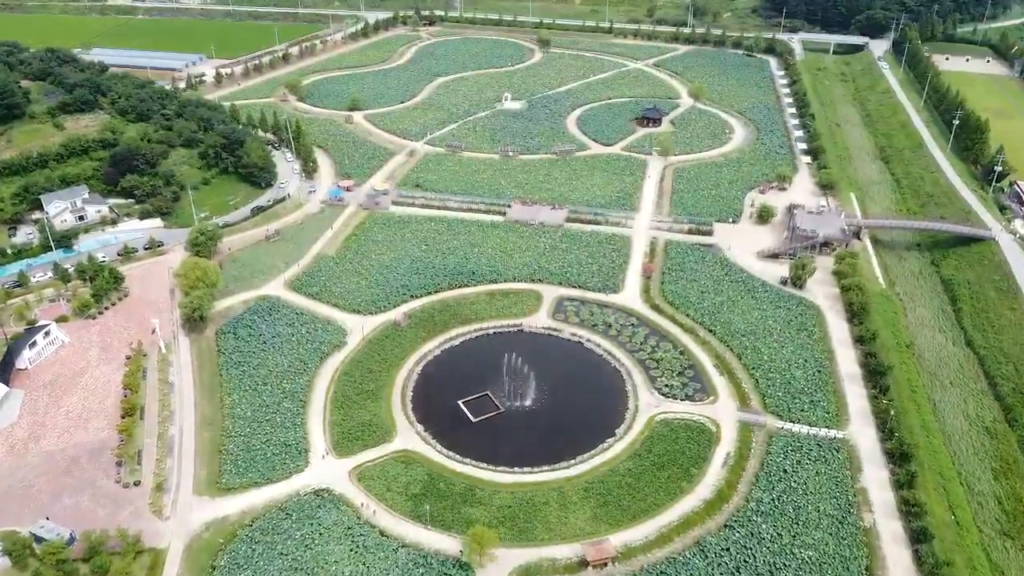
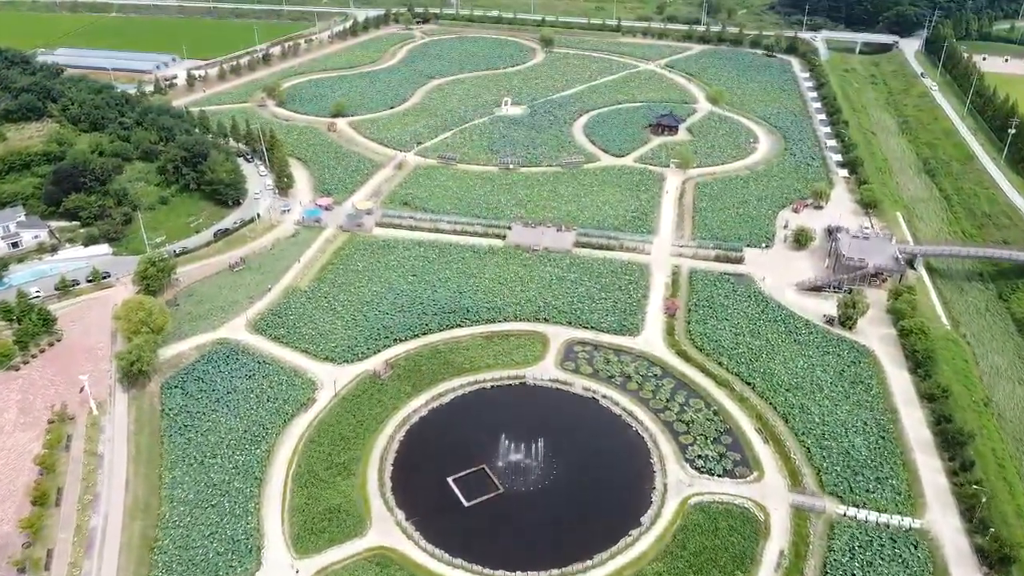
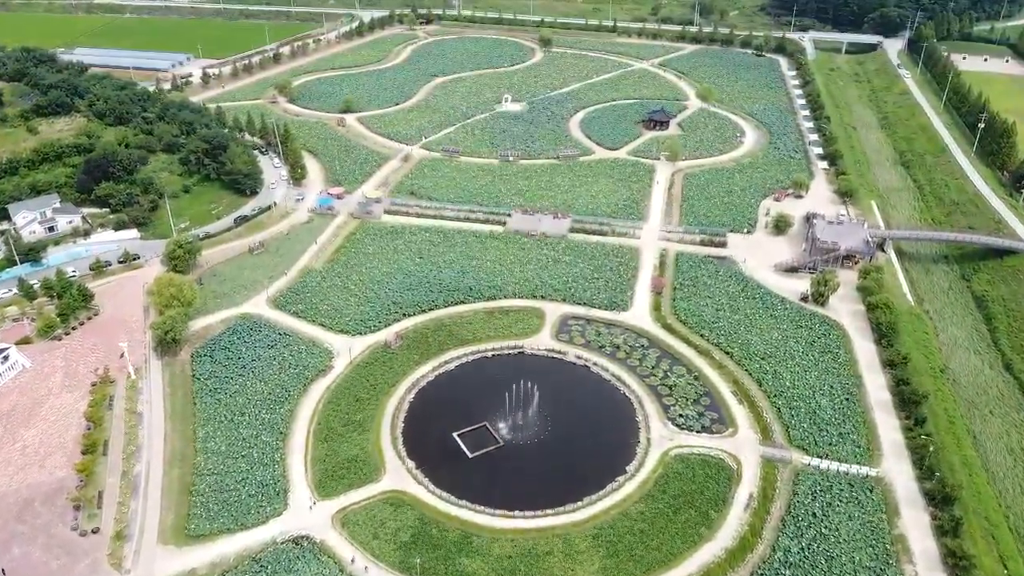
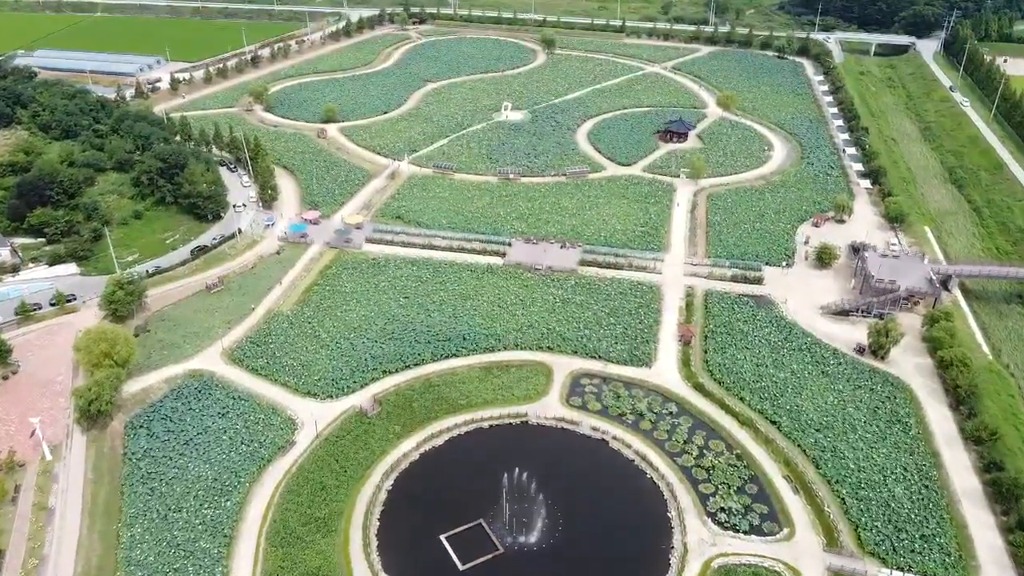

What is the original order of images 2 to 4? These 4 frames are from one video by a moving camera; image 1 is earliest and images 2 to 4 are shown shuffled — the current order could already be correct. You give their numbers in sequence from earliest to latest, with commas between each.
3, 2, 4
